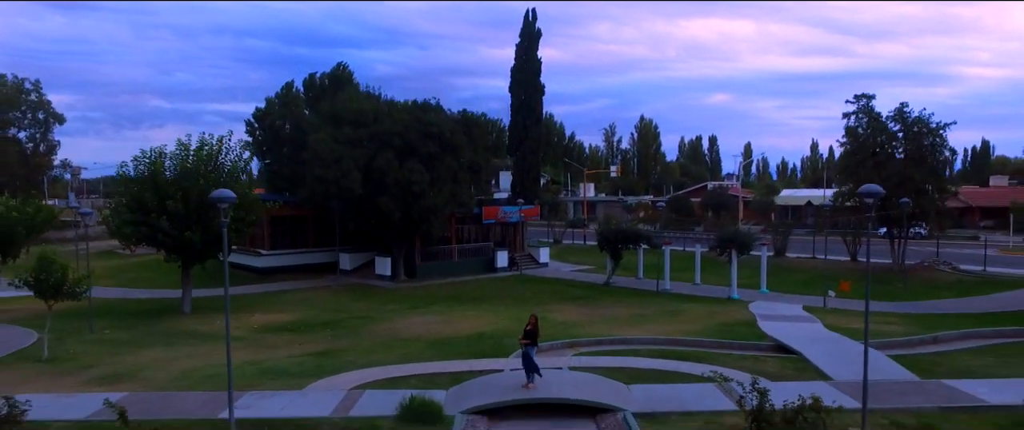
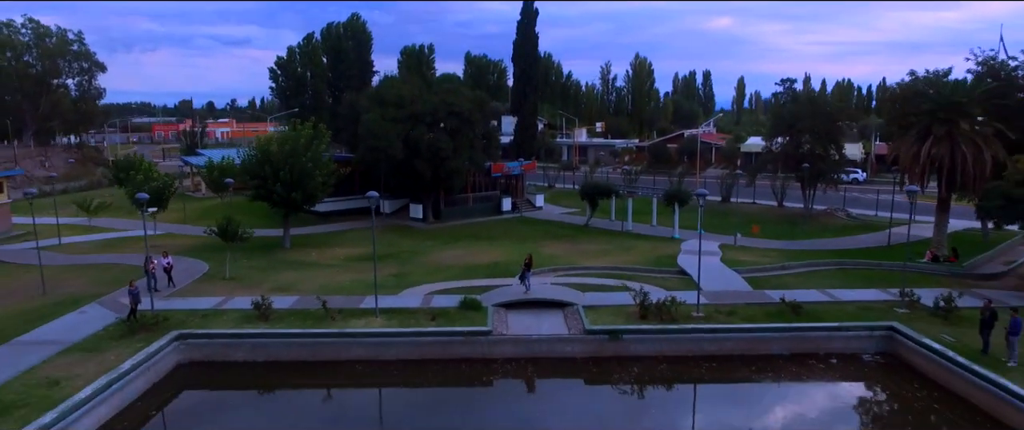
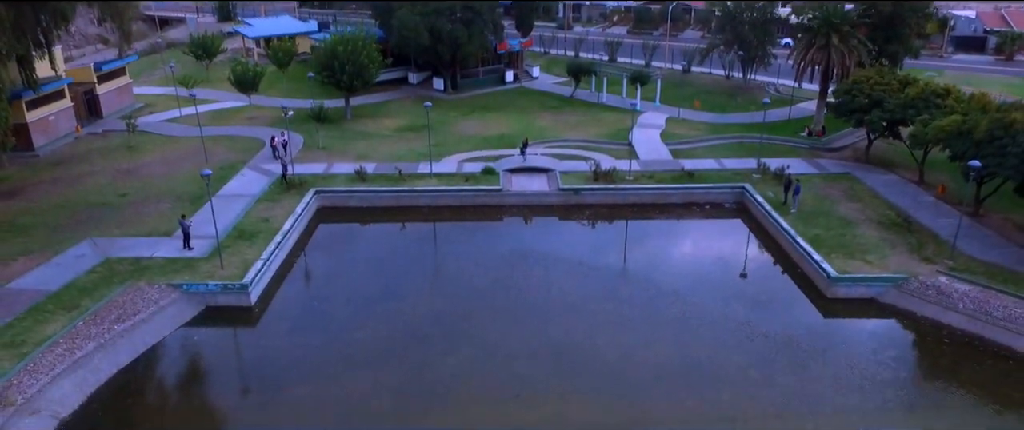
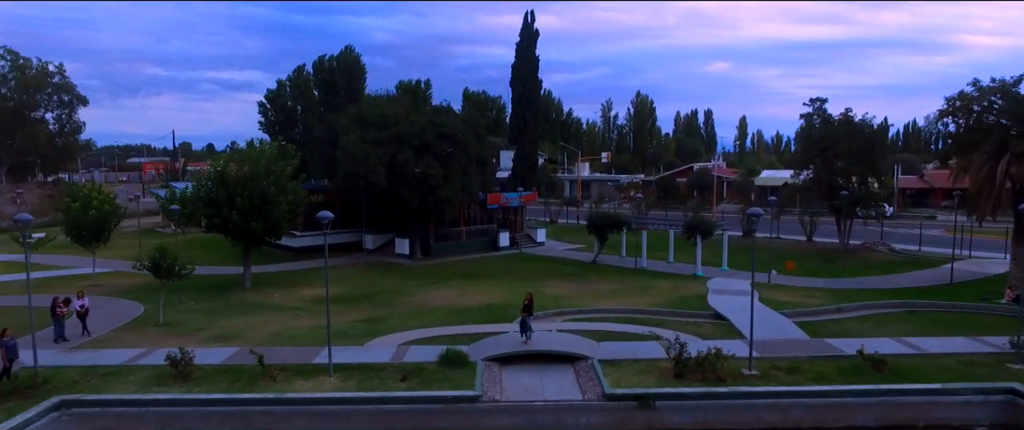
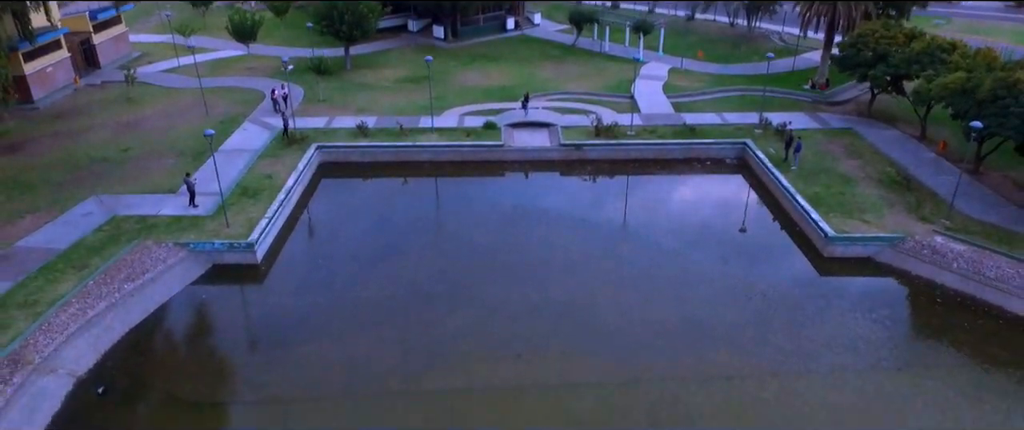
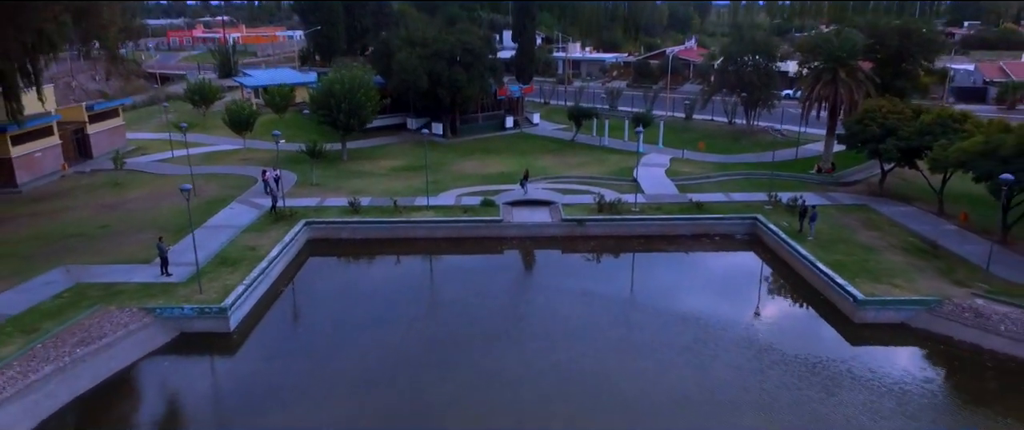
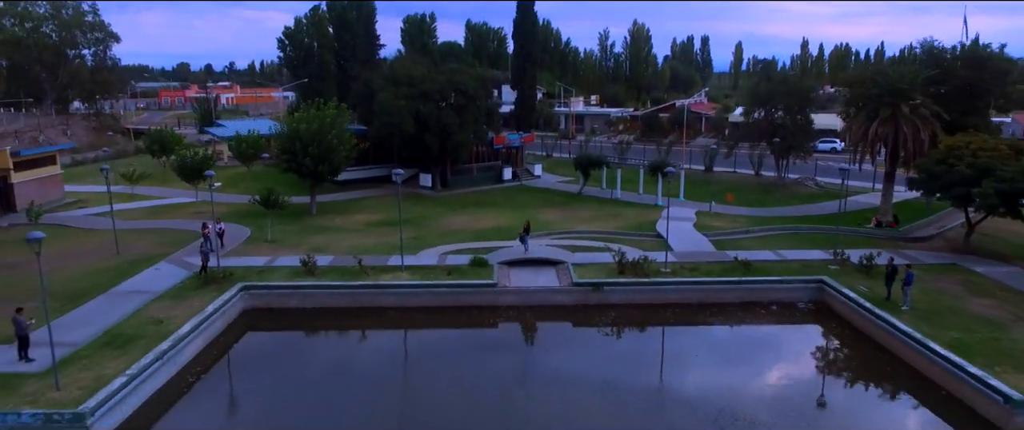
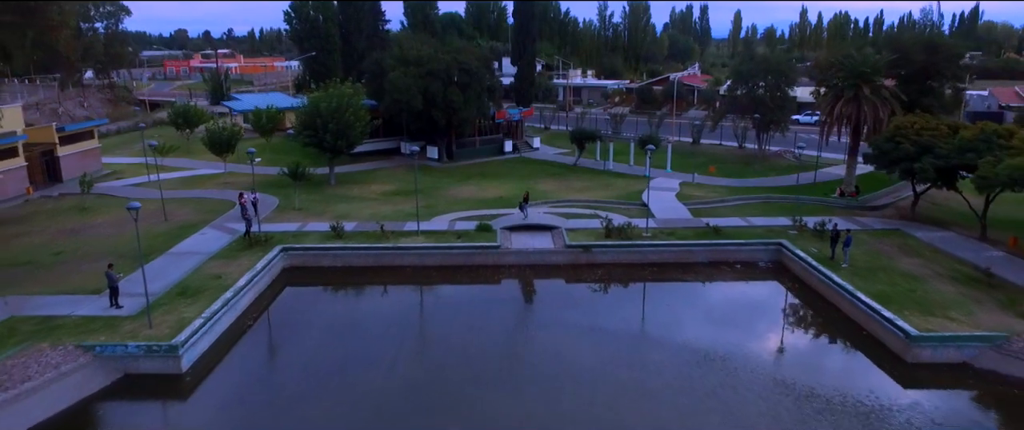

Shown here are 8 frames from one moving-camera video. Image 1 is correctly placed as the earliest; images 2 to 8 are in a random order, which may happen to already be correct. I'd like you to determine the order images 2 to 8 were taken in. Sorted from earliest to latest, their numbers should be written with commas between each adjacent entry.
4, 2, 7, 8, 6, 3, 5
